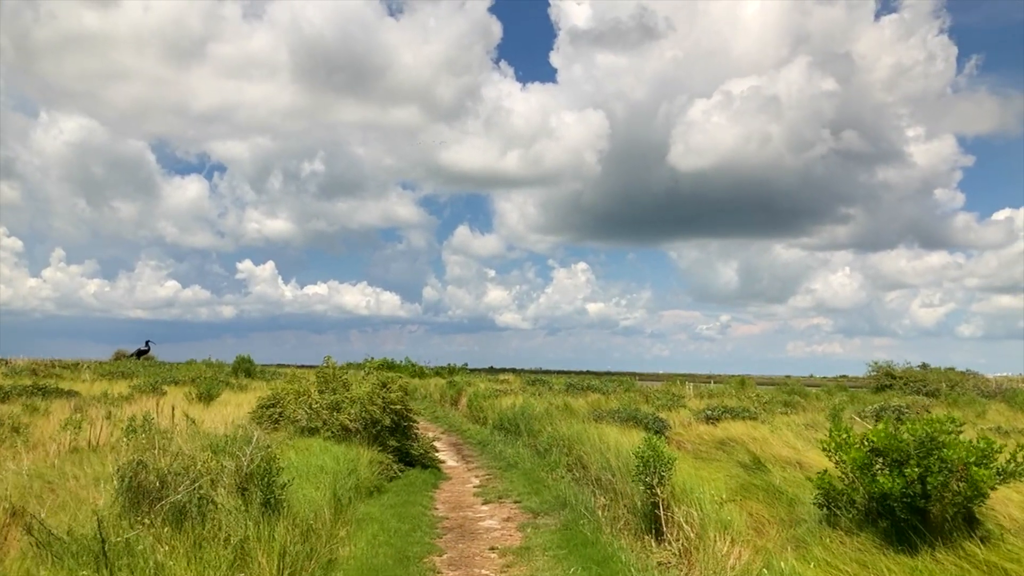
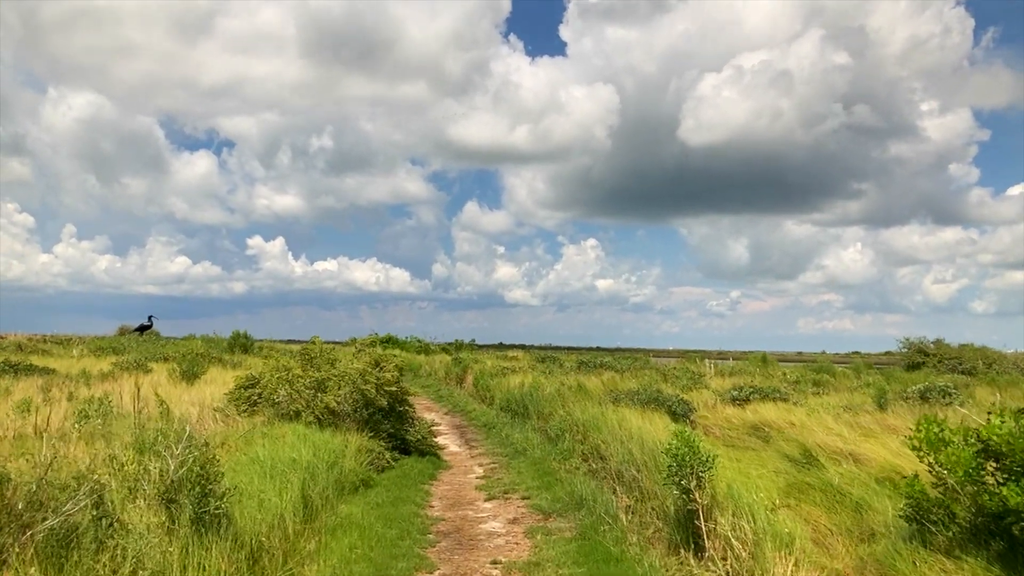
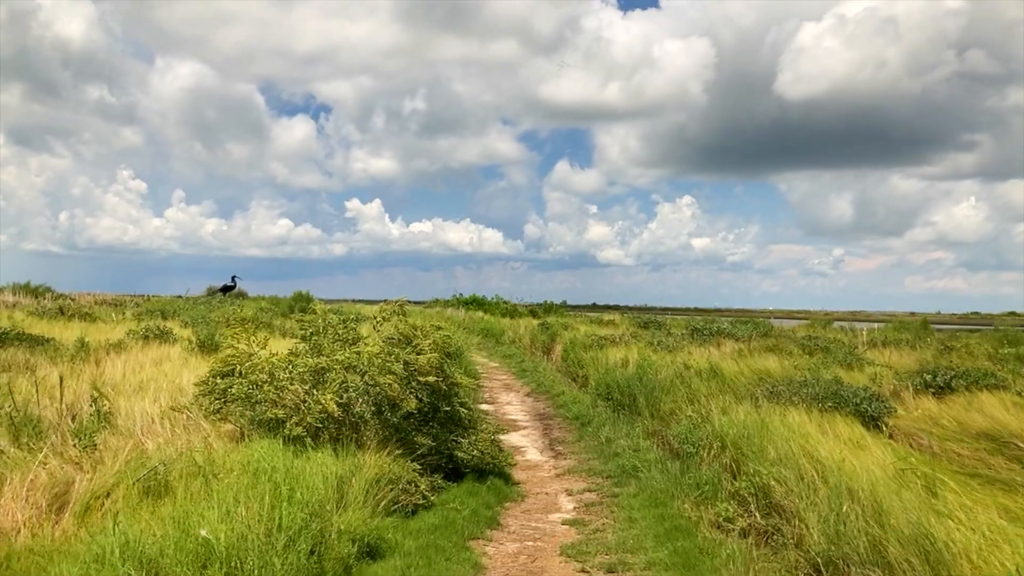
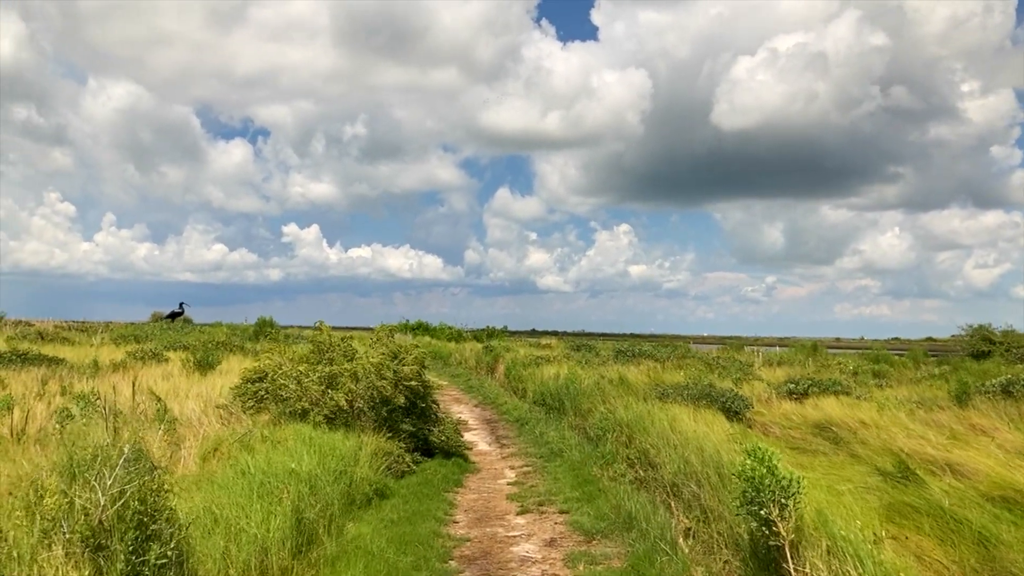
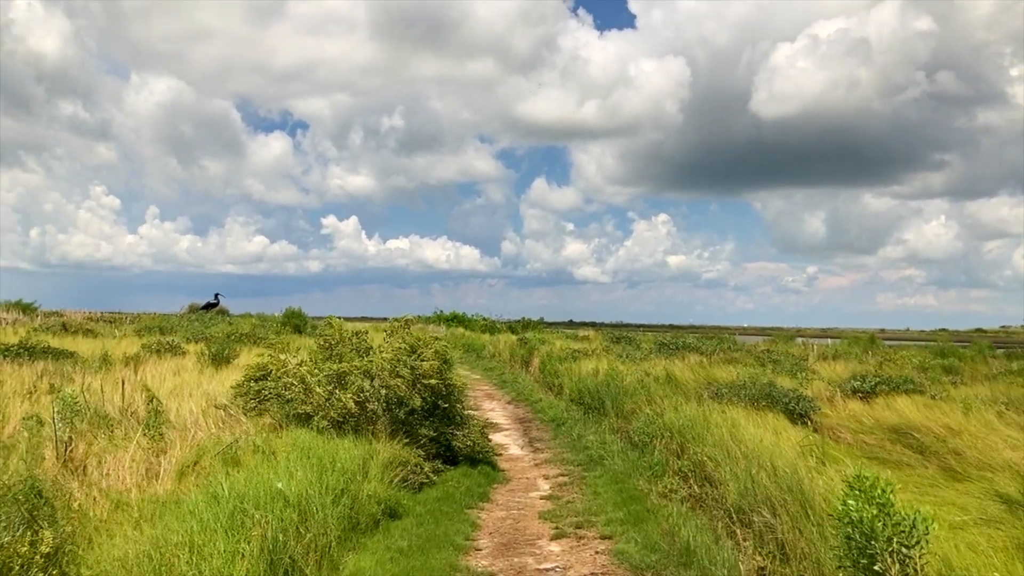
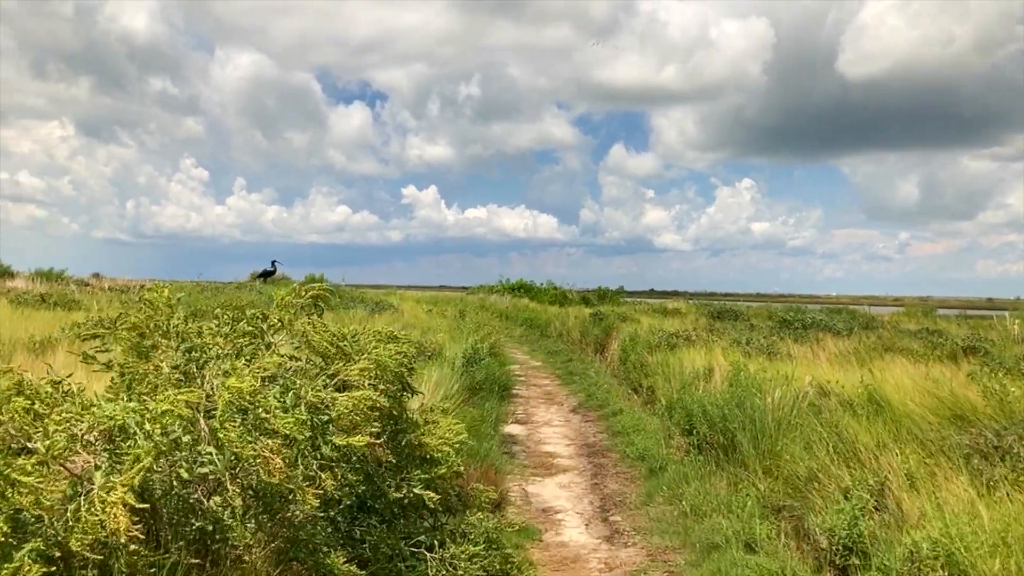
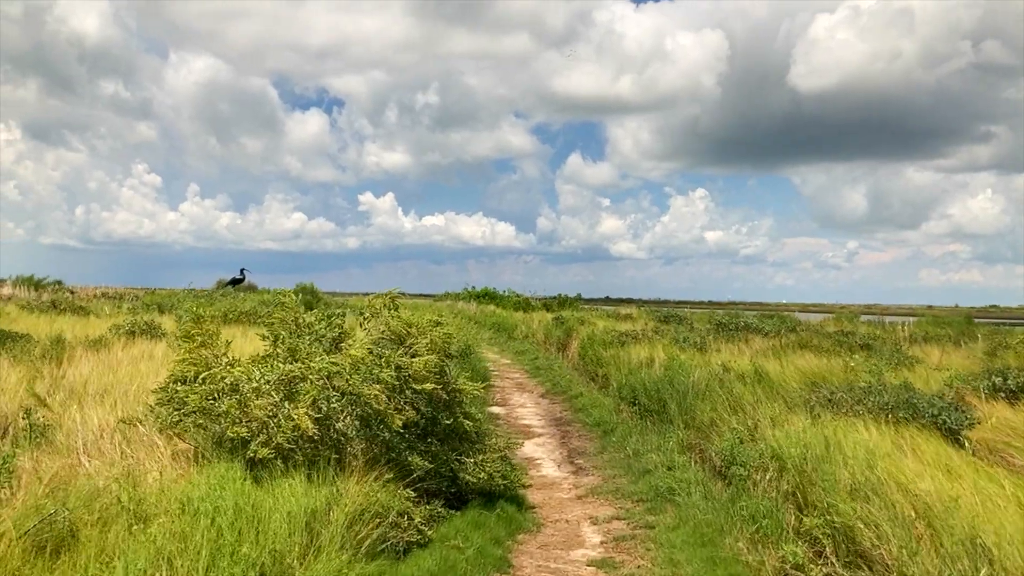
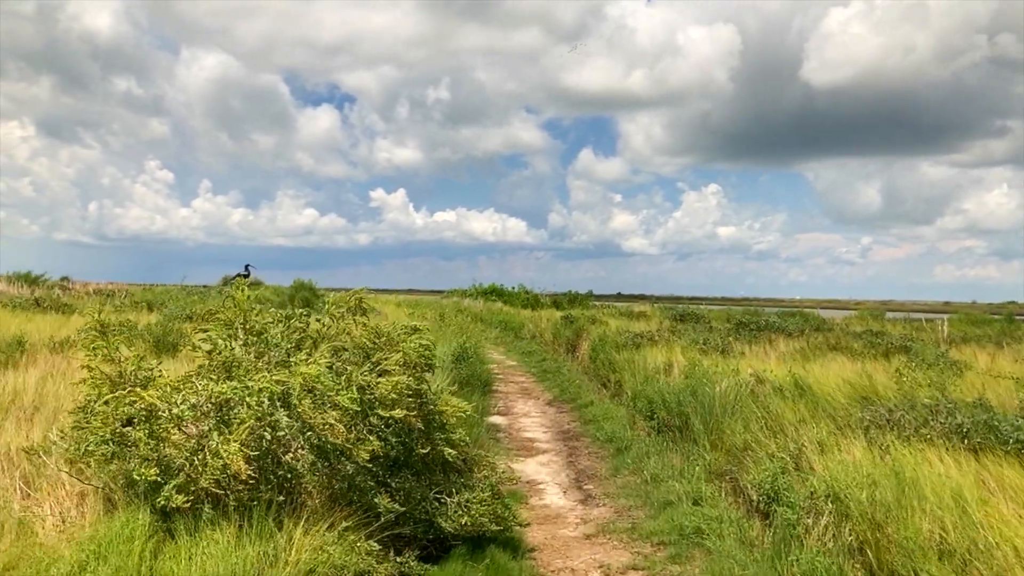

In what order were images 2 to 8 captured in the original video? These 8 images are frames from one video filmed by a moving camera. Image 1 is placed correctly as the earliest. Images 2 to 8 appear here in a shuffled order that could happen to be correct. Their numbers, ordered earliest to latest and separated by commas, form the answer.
2, 4, 5, 3, 7, 8, 6
